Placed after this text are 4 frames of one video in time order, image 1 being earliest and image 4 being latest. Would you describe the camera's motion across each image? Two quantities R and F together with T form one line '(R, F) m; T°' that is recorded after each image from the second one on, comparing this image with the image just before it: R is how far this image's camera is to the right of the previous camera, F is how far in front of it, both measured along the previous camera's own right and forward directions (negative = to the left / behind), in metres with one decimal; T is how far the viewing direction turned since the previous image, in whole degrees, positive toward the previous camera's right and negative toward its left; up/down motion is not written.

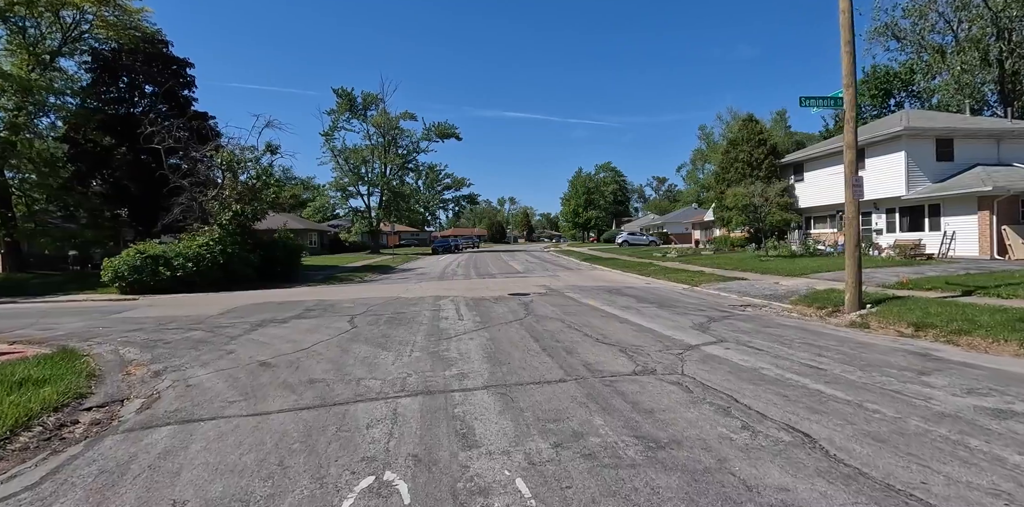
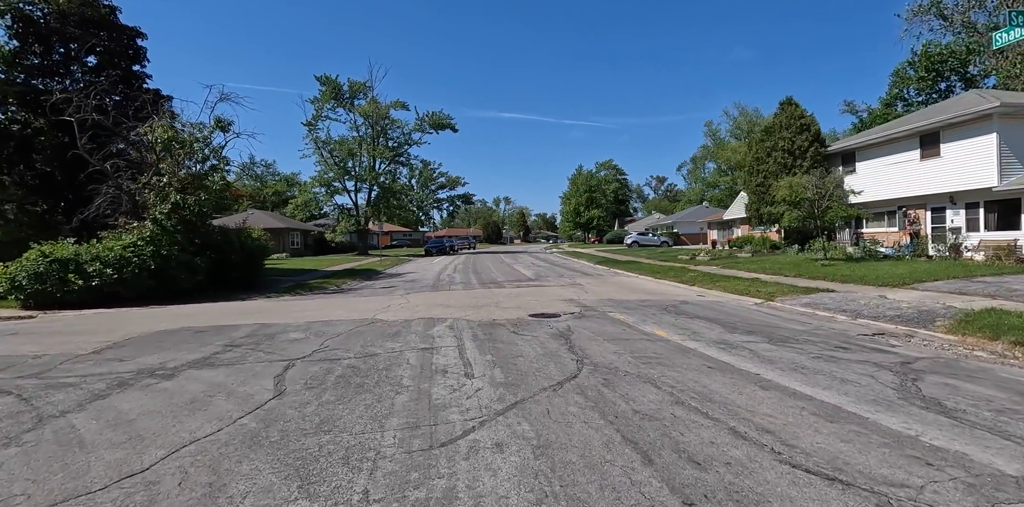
(-0.6, +4.2) m; +1°
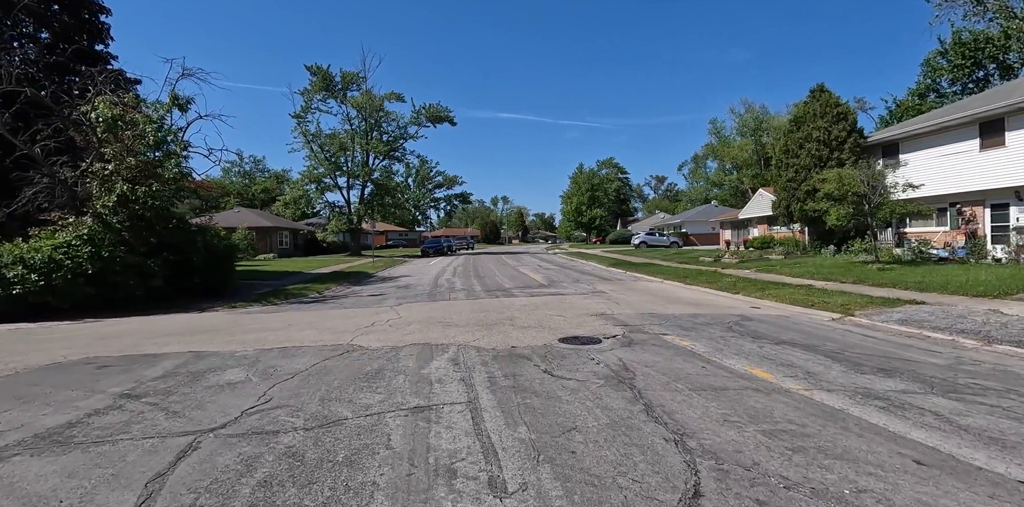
(-0.4, +2.6) m; 0°
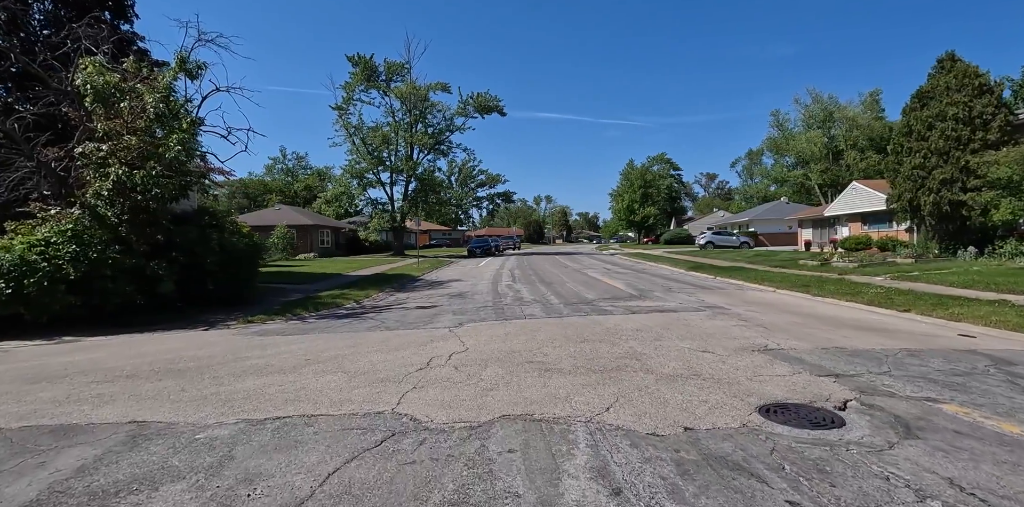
(-1.1, +3.2) m; -4°
